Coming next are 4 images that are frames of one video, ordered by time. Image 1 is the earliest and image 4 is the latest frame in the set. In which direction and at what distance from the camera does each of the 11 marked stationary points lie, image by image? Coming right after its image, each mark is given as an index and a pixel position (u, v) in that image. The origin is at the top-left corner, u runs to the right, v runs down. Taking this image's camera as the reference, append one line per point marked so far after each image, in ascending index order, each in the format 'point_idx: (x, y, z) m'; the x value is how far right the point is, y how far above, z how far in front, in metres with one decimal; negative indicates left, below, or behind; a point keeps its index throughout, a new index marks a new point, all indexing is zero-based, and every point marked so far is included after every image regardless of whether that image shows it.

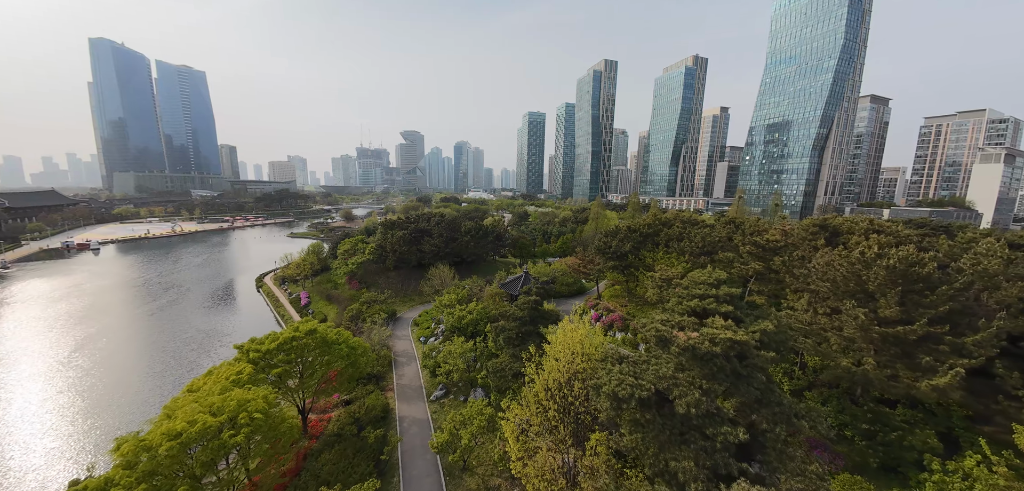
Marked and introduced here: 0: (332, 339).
0: (-10.4, -5.4, +20.1) m
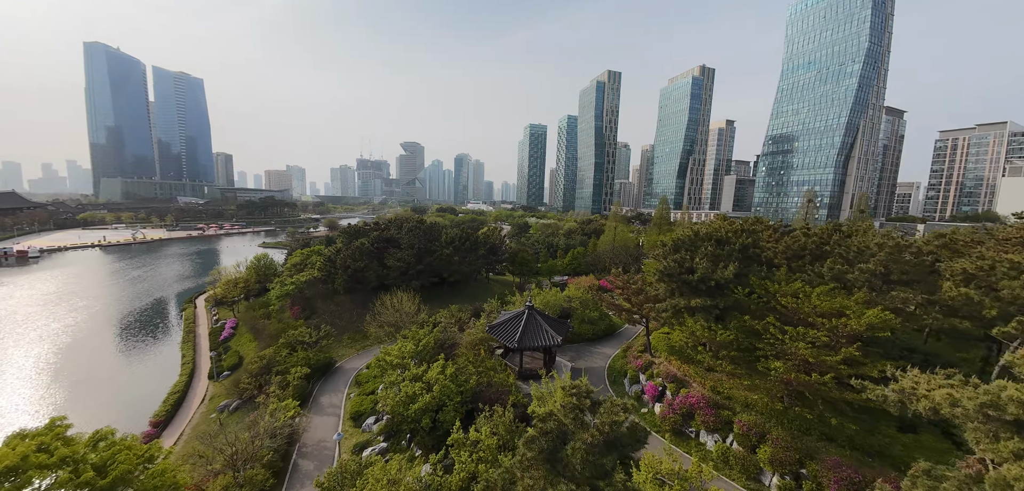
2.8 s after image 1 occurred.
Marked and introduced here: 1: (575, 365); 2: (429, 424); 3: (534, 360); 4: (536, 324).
0: (-10.6, -5.9, +8.7) m
1: (+3.4, -6.4, +18.9) m
2: (-3.1, -6.8, +13.6) m
3: (+1.1, -5.9, +18.2) m
4: (+1.1, -3.8, +17.3) m
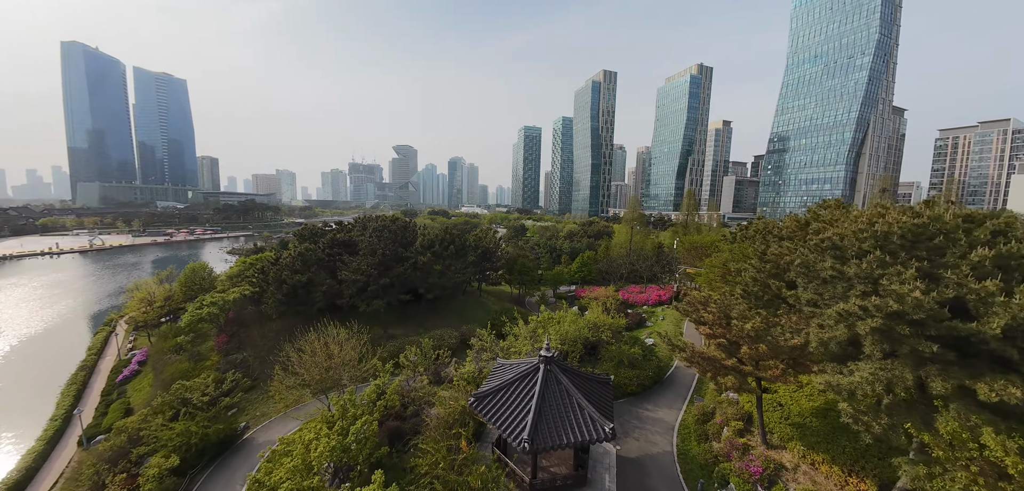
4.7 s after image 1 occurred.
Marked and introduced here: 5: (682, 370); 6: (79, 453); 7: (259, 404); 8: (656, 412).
0: (-10.3, -6.0, +0.8) m
1: (+3.5, -6.5, +11.2) m
2: (-2.9, -6.9, +5.8) m
3: (+1.3, -6.0, +10.4) m
4: (+1.2, -3.9, +9.6) m
5: (+8.0, -5.8, +16.5) m
6: (-21.6, -10.3, +17.7) m
7: (-12.0, -7.4, +16.6) m
8: (+5.5, -6.3, +13.3) m
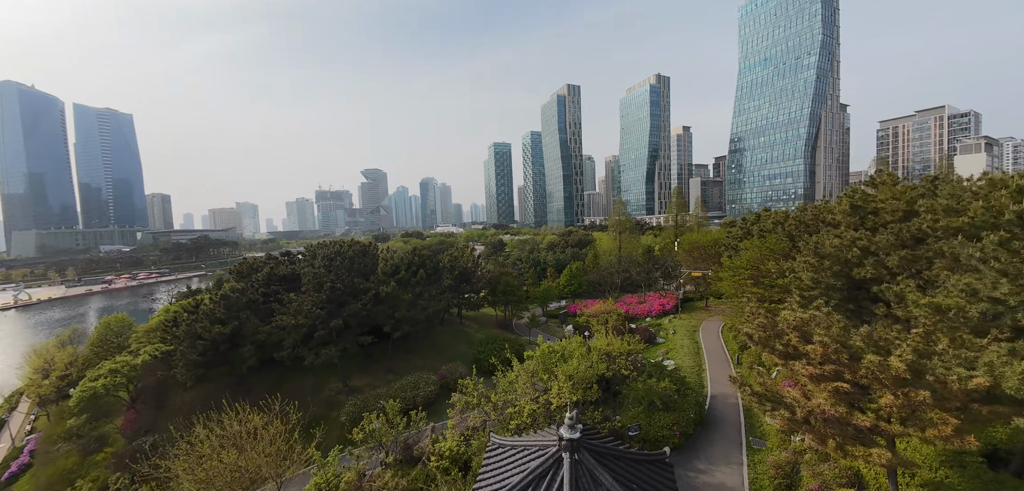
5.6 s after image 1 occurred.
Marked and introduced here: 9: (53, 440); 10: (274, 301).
0: (-9.4, -6.7, -3.7) m
1: (+3.8, -6.6, +7.5) m
2: (-2.3, -7.2, +1.7) m
3: (+1.6, -6.2, +6.6) m
4: (+1.4, -4.1, +5.8) m
5: (+7.8, -5.8, +13.1) m
6: (-21.3, -12.7, +12.2) m
7: (-11.9, -9.0, +11.9) m
8: (+5.6, -6.3, +9.8) m
9: (-23.1, -9.9, +18.0) m
10: (-12.4, -2.7, +19.2) m
